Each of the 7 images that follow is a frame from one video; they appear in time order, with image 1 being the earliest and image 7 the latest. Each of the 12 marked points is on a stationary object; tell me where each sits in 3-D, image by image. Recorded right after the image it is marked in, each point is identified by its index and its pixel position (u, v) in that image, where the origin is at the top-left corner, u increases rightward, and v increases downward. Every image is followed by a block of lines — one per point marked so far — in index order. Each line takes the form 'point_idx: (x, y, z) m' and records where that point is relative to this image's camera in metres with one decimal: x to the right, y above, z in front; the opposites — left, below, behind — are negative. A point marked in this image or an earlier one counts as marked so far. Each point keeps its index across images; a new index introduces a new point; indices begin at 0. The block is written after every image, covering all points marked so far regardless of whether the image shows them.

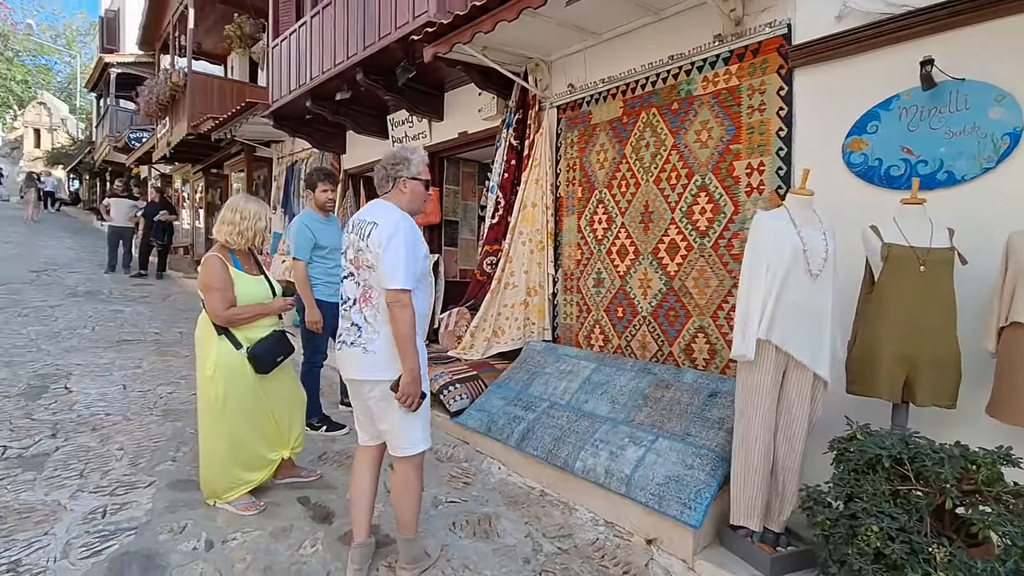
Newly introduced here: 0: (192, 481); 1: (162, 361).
0: (-2.0, -1.2, +3.3) m
1: (-3.8, -0.8, +5.6) m
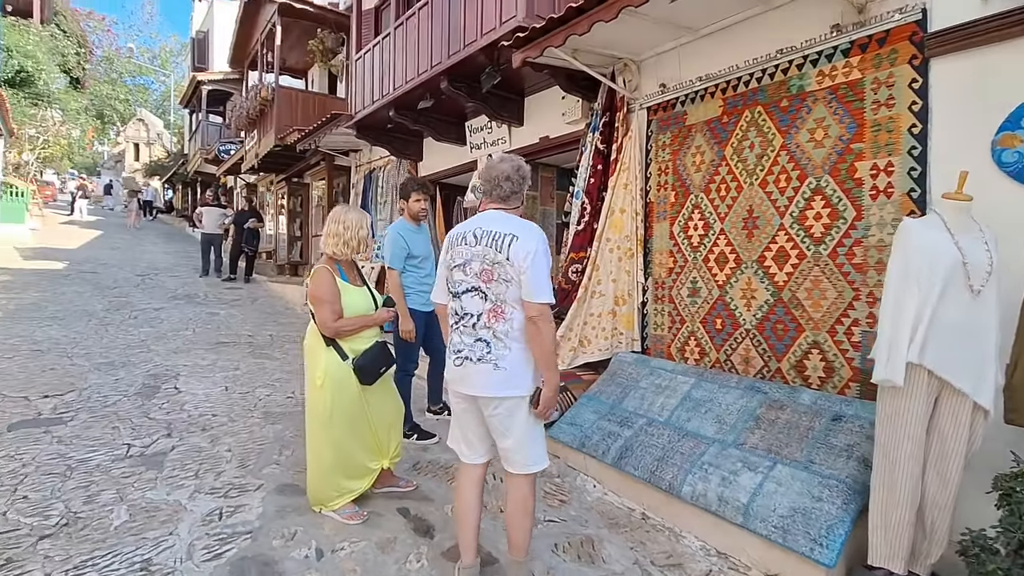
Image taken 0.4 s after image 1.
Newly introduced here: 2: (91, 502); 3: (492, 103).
0: (-1.4, -1.3, +3.4) m
1: (-2.9, -0.9, +5.9) m
2: (-2.5, -1.3, +3.0) m
3: (-0.2, +2.1, +5.8) m
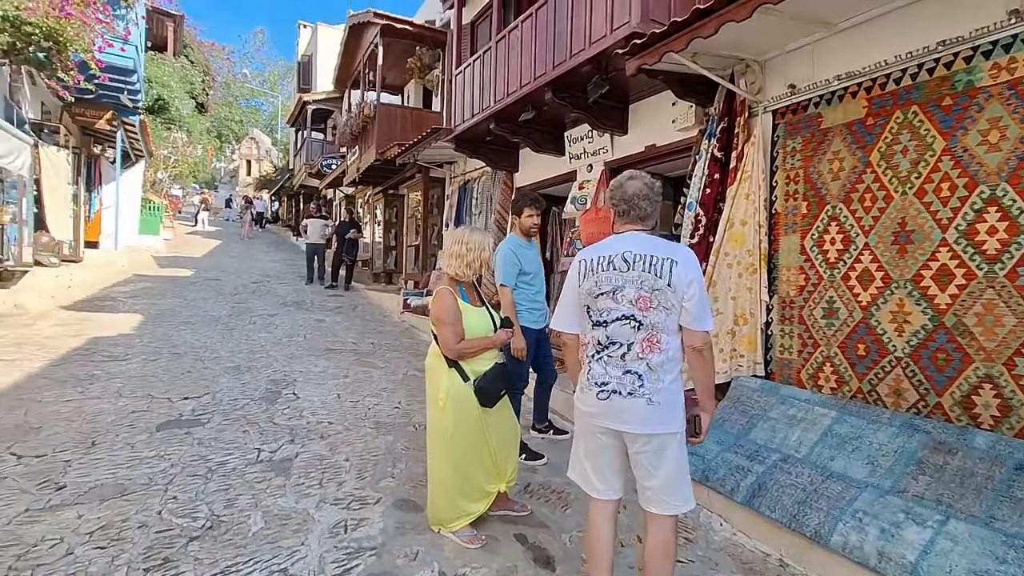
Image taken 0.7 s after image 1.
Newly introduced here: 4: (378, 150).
0: (-0.6, -1.4, +3.4) m
1: (-1.8, -1.0, +6.1) m
2: (-1.8, -1.4, +3.2) m
3: (+0.9, +1.9, +5.6) m
4: (-2.6, +2.7, +9.9) m
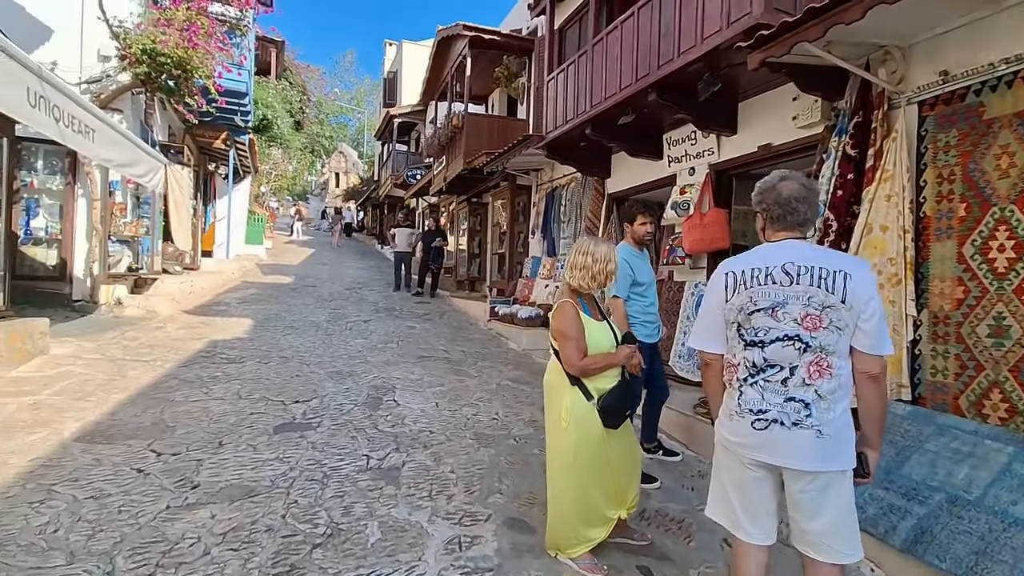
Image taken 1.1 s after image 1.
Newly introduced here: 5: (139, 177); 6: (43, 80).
0: (+0.1, -1.5, +3.3) m
1: (-0.6, -1.1, +6.2) m
2: (-1.0, -1.4, +3.3) m
3: (+2.0, +1.8, +5.3) m
4: (-0.9, +2.5, +10.0) m
5: (-4.6, +1.4, +6.4) m
6: (-3.7, +1.6, +4.0) m
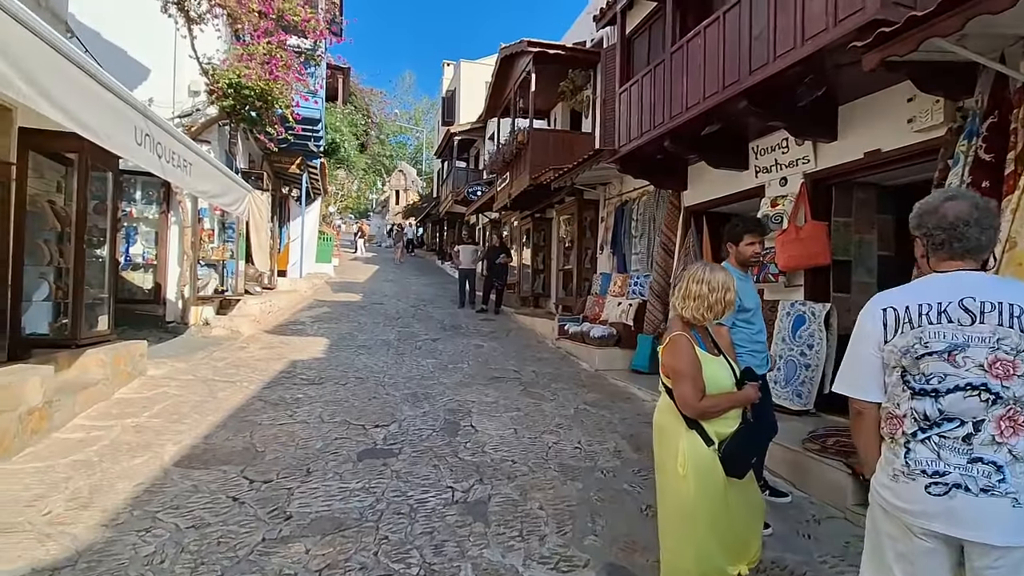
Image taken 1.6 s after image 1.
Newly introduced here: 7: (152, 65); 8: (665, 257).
0: (+0.7, -1.7, +3.0) m
1: (+0.3, -1.4, +6.0) m
2: (-0.4, -1.6, +3.1) m
3: (+2.7, +1.6, +4.9) m
4: (+0.4, +2.2, +9.9) m
5: (-3.7, +1.1, +6.7) m
6: (-3.0, +1.4, +4.2) m
7: (-5.6, +3.5, +8.1) m
8: (+2.2, +0.5, +7.4) m
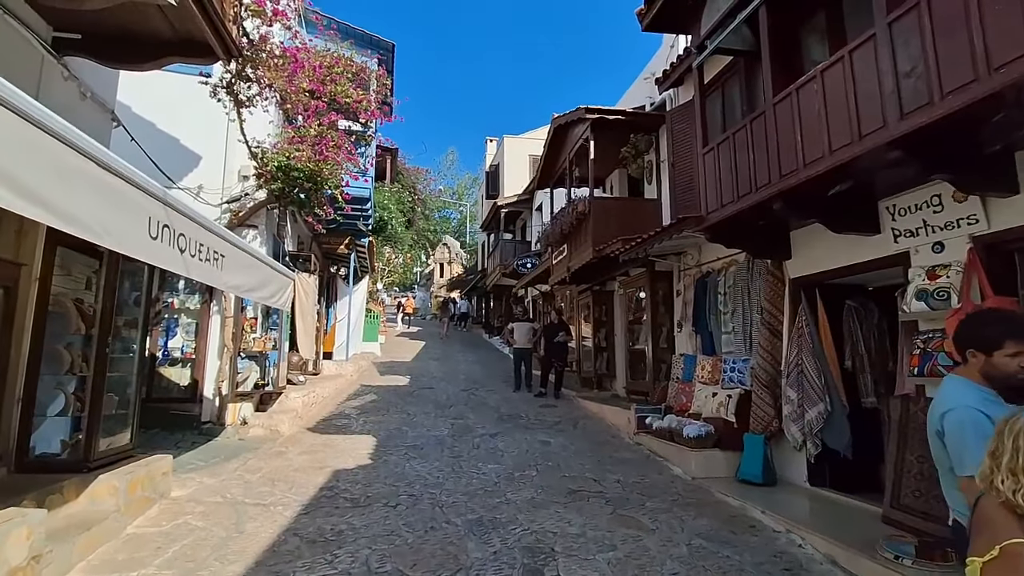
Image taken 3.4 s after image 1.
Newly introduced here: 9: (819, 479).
0: (+1.3, -2.2, +1.7) m
1: (+1.1, -2.3, +4.7) m
2: (+0.2, -2.2, +1.9) m
3: (+3.4, +0.9, +3.8) m
4: (+1.5, +0.7, +9.0) m
5: (-2.9, -0.1, +6.0) m
6: (-2.4, +0.6, +3.6) m
7: (-4.7, +2.1, +7.9) m
8: (+3.1, -0.6, +6.2) m
9: (+3.5, -2.1, +5.8) m
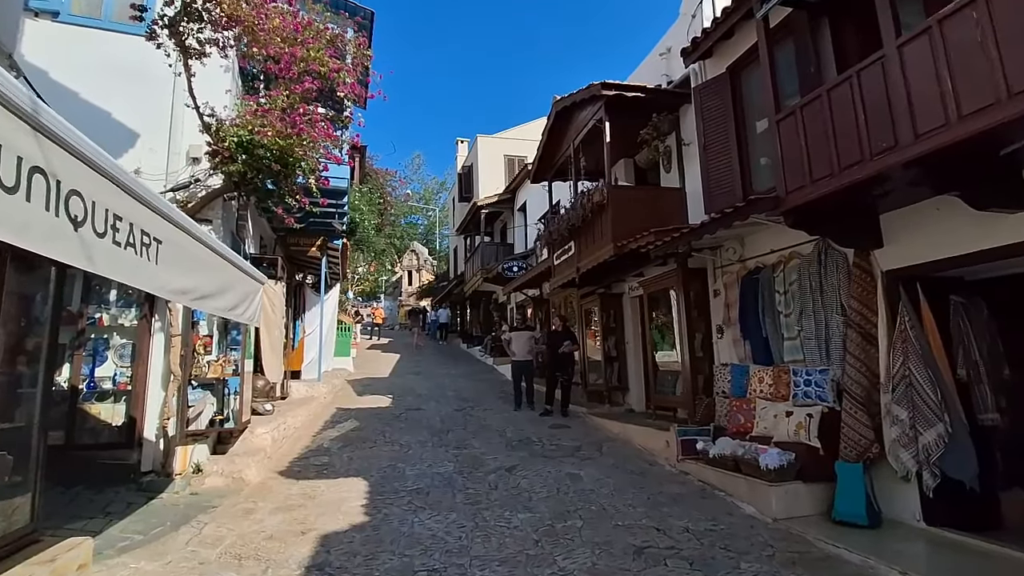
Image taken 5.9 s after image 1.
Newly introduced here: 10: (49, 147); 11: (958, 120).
0: (+2.0, -2.1, +0.5) m
1: (+1.6, -2.2, +3.4) m
2: (+0.9, -2.1, +0.6) m
3: (+3.9, +1.0, +2.8) m
4: (+1.6, +0.7, +7.8) m
5: (-2.5, -0.2, +4.5) m
6: (-1.8, +0.5, +2.1) m
7: (-4.5, +1.9, +6.2) m
8: (+3.5, -0.6, +5.1) m
9: (+3.9, -2.1, +4.7) m
10: (-1.8, +0.5, +2.1) m
11: (+3.1, +1.1, +3.5) m
